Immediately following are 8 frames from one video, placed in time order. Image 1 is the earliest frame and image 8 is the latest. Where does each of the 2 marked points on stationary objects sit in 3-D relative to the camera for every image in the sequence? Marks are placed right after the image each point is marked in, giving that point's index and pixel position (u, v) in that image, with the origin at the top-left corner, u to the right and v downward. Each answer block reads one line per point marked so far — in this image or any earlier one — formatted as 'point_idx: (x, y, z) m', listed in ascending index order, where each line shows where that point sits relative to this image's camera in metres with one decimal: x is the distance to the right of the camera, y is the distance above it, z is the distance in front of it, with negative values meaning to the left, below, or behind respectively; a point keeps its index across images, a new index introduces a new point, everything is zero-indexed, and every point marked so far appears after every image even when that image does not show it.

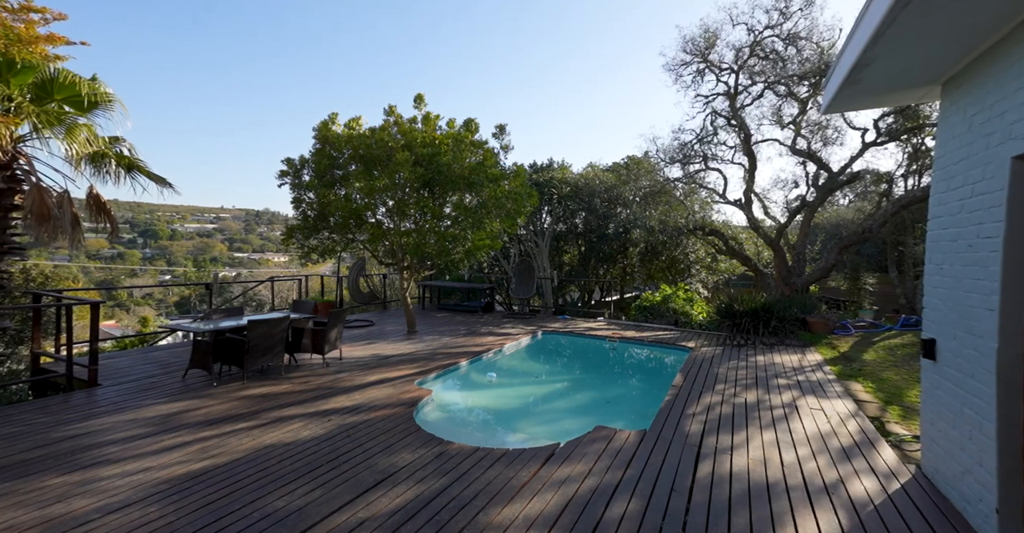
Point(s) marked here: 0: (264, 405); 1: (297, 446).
0: (-2.4, -1.3, +4.4) m
1: (-1.7, -1.4, +3.5) m
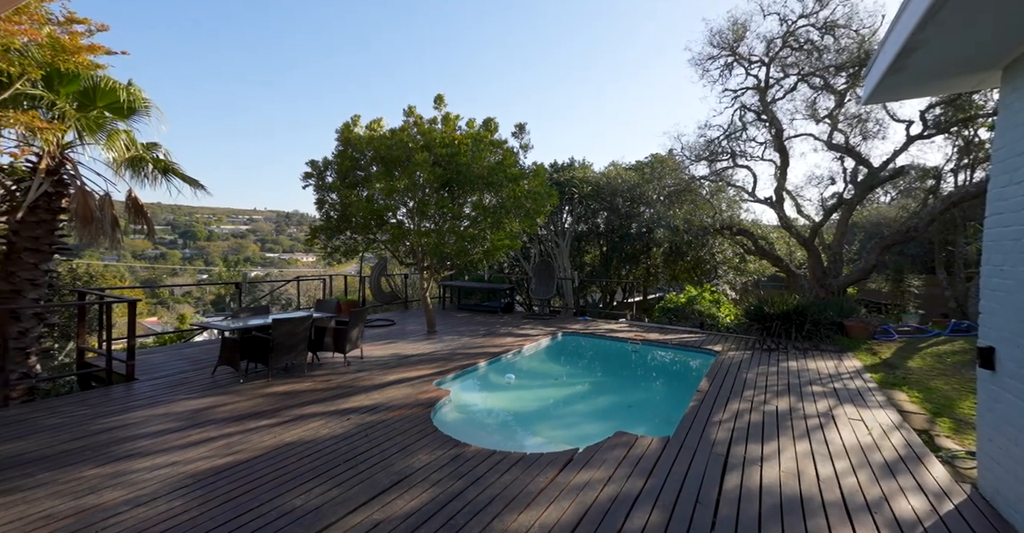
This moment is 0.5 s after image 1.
0: (-2.2, -1.3, +4.4) m
1: (-1.5, -1.4, +3.5) m
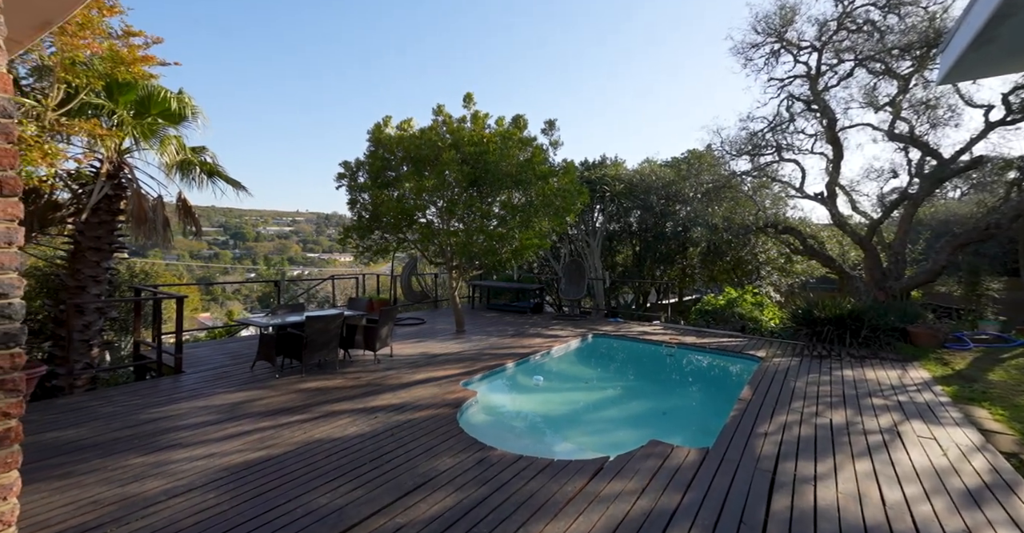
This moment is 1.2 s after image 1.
0: (-1.9, -1.3, +4.5) m
1: (-1.3, -1.4, +3.5) m
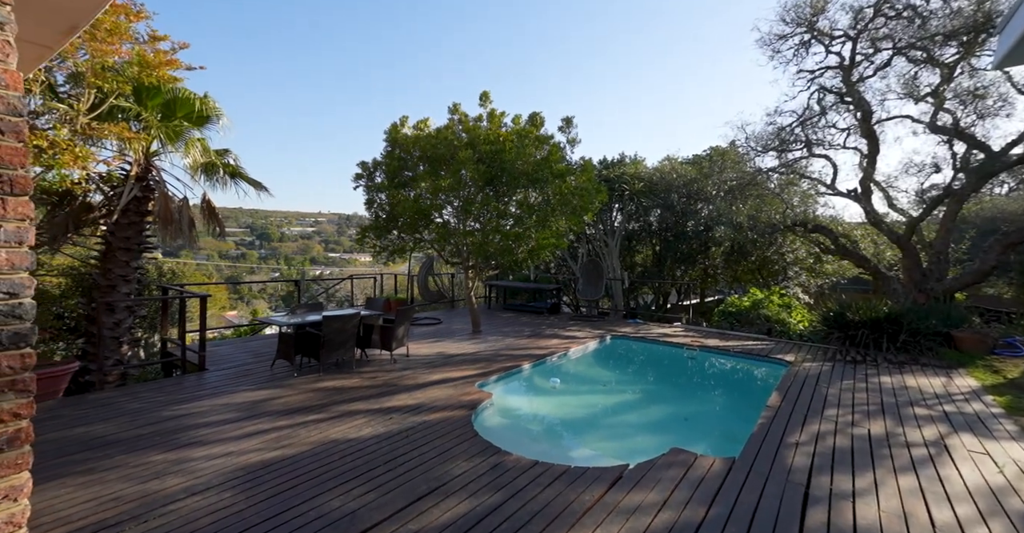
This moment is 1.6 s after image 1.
0: (-1.8, -1.3, +4.5) m
1: (-1.2, -1.4, +3.5) m
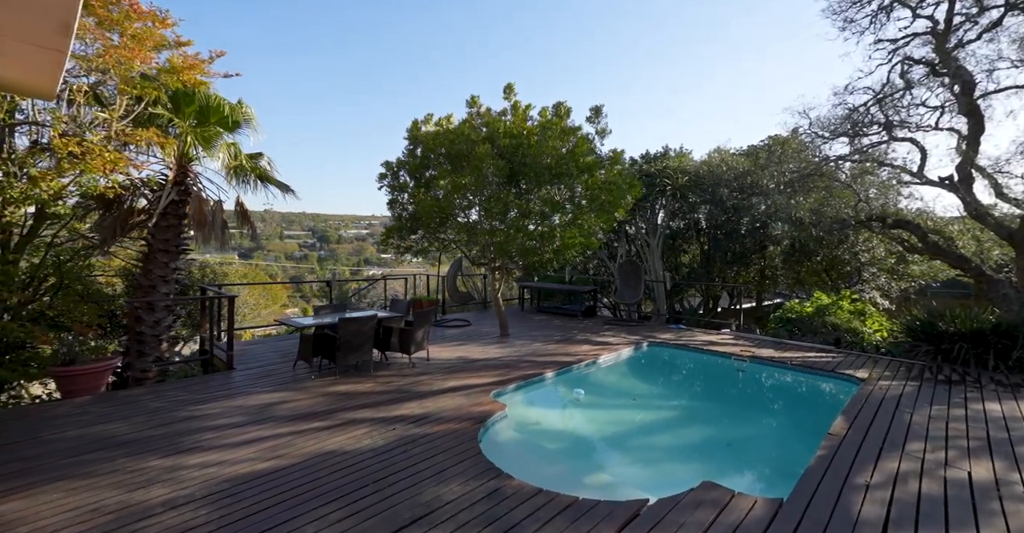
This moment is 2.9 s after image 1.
0: (-1.6, -1.3, +4.3) m
1: (-1.1, -1.4, +3.2) m
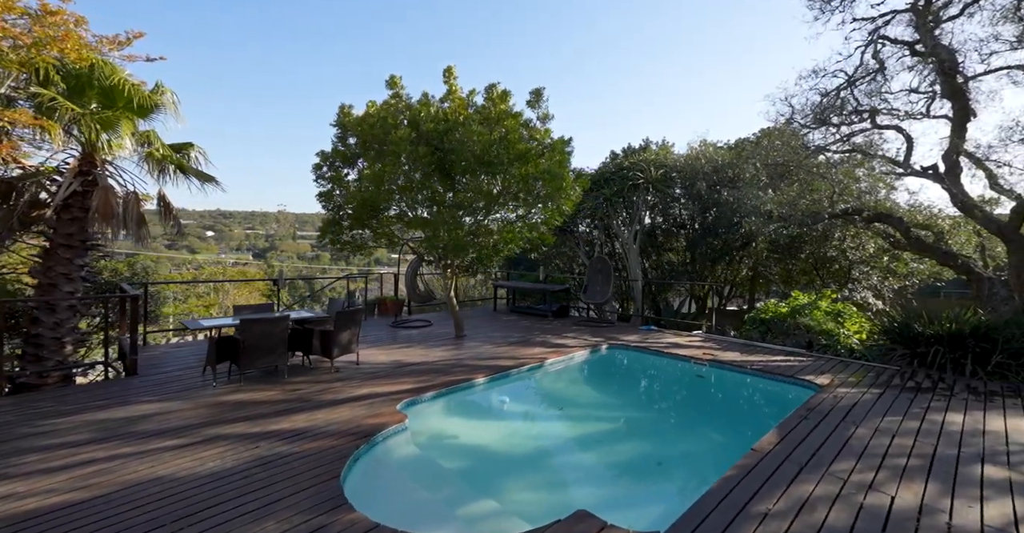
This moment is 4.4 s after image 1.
0: (-2.4, -1.3, +3.8) m
1: (-2.0, -1.3, +2.7) m
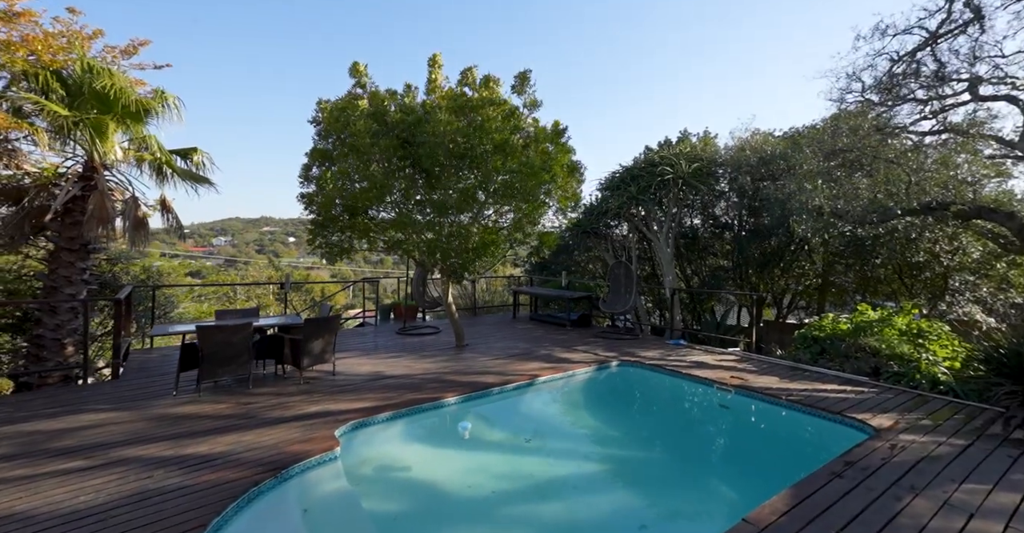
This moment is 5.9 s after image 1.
0: (-2.8, -1.3, +3.6) m
1: (-2.5, -1.4, +2.4) m
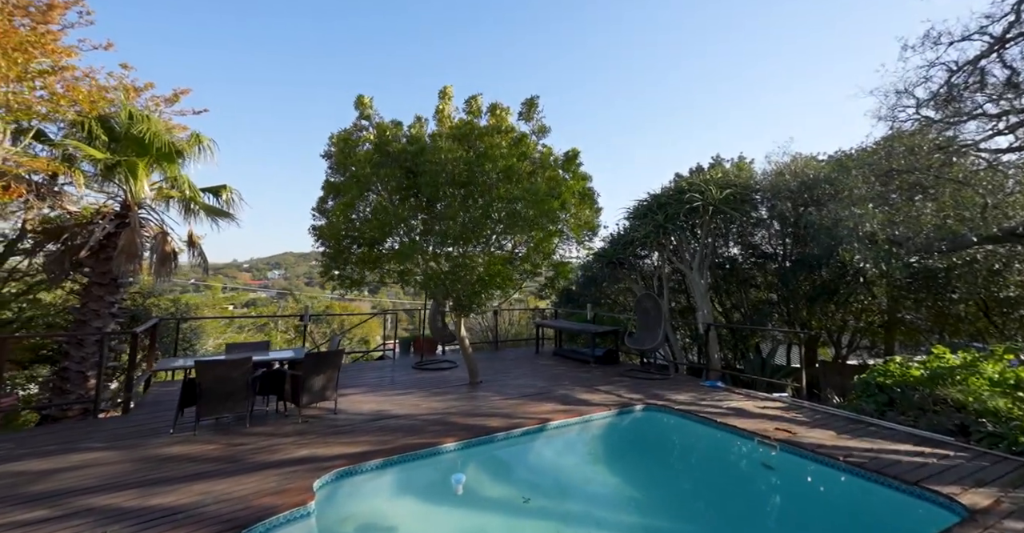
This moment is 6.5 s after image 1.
0: (-2.8, -1.6, +3.4) m
1: (-2.6, -1.6, +2.3) m
